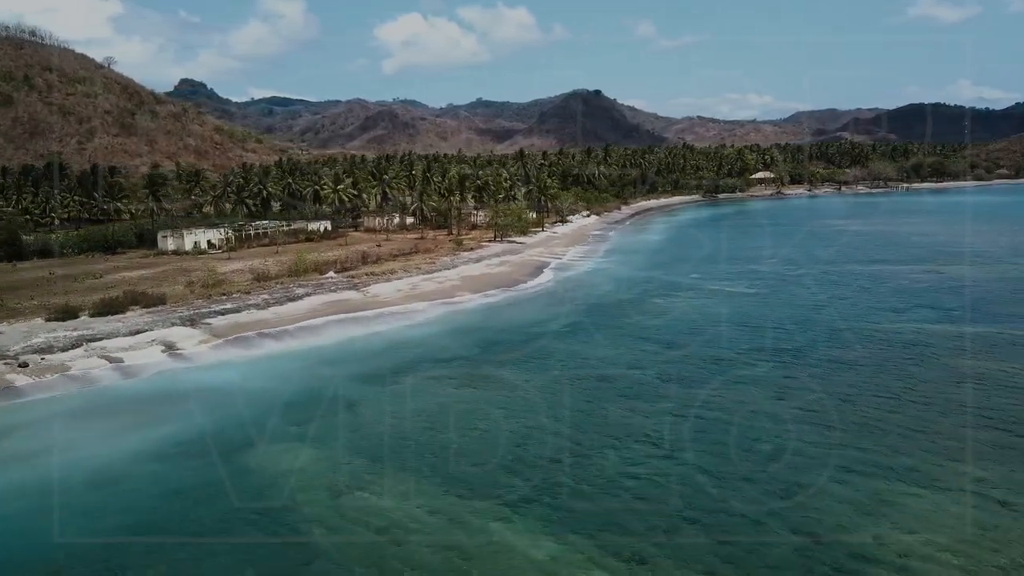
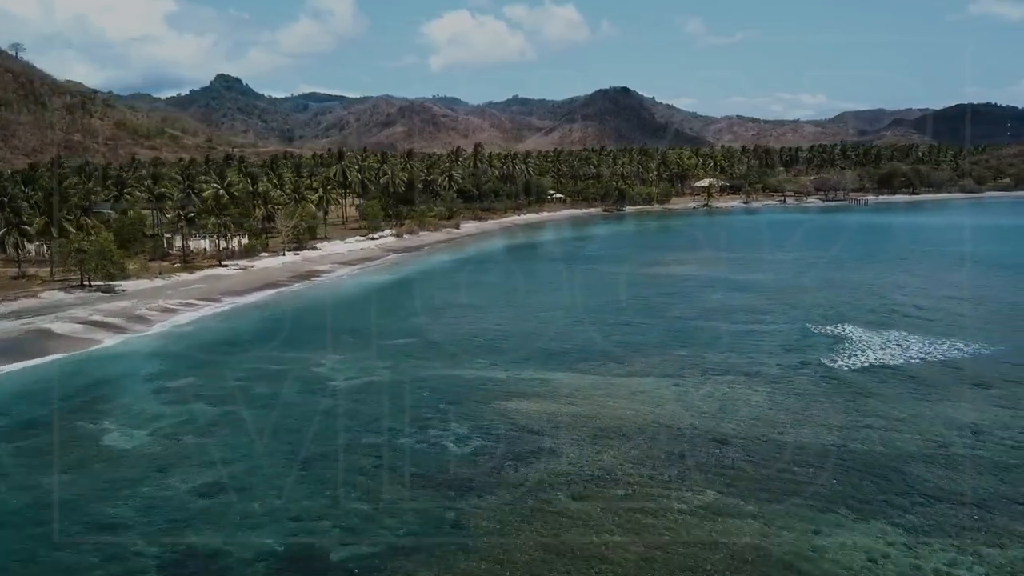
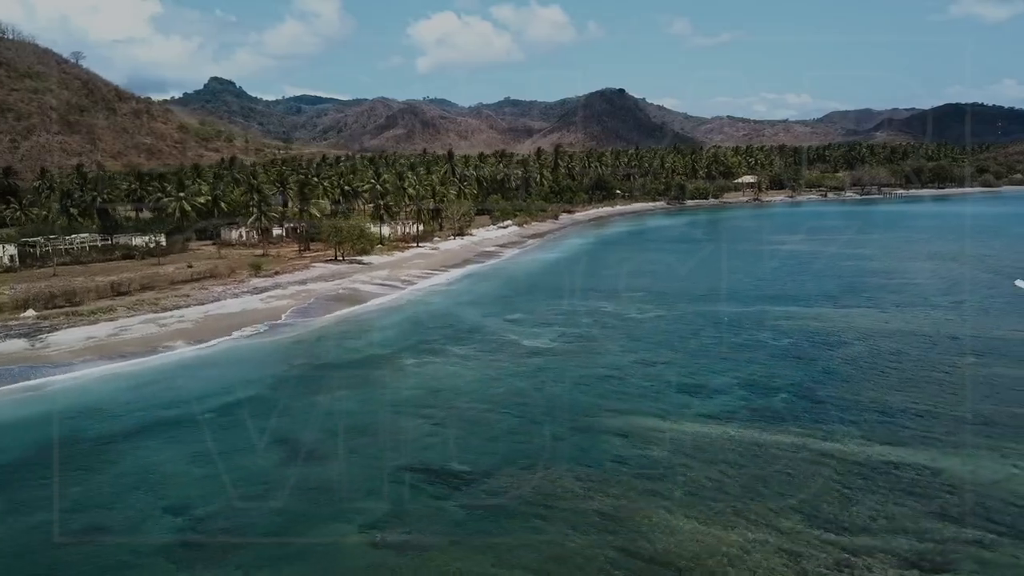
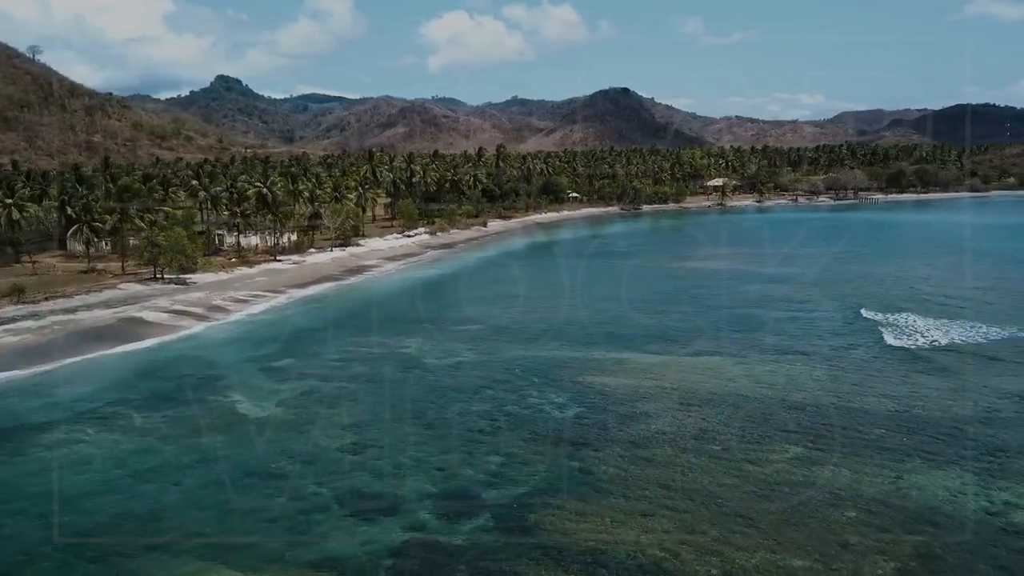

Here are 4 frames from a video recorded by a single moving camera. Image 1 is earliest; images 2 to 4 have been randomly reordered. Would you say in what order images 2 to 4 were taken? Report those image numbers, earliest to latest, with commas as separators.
3, 4, 2
